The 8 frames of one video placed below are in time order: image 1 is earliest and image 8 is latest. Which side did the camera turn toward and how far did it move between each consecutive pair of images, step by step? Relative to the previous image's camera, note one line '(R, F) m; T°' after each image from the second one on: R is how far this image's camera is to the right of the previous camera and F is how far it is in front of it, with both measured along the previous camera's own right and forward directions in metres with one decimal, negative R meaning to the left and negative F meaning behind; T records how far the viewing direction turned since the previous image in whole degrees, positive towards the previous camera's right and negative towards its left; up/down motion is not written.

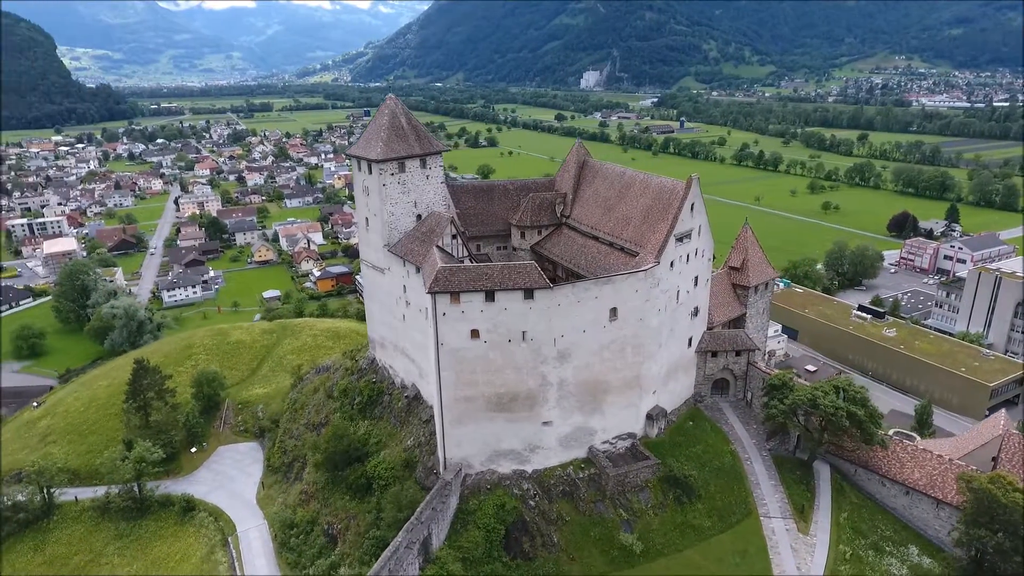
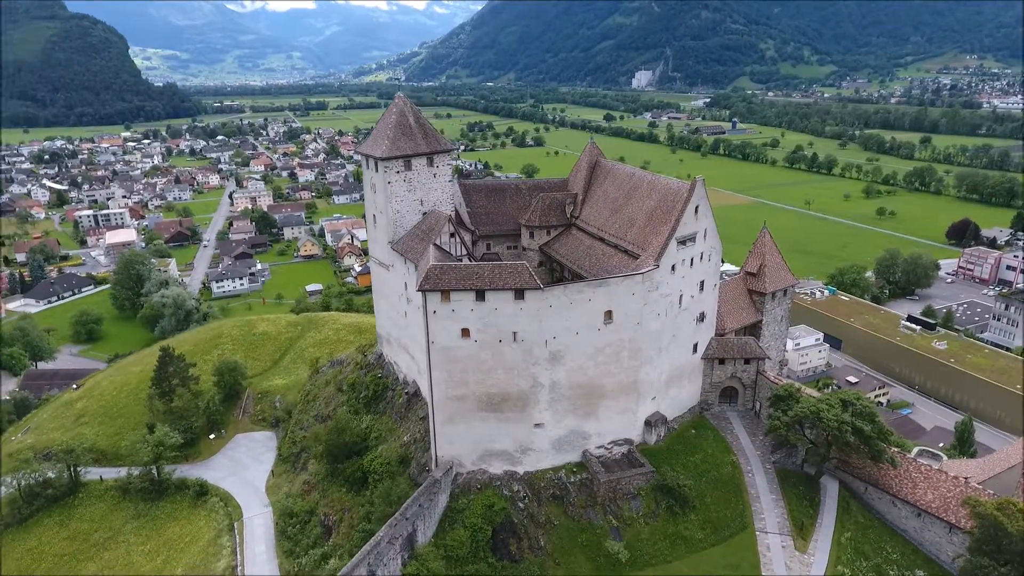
(+2.3, +0.2) m; -4°
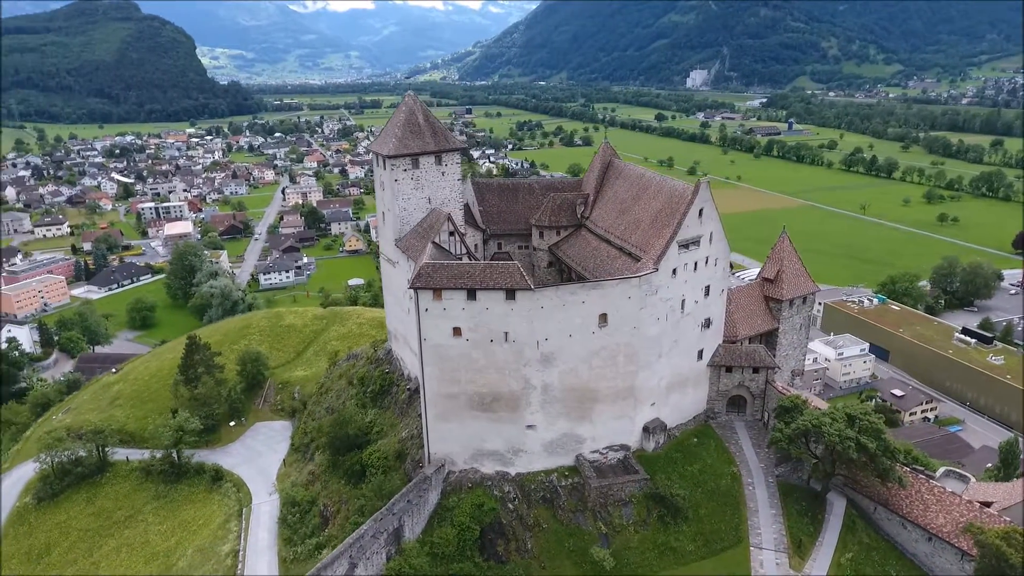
(+2.3, +0.2) m; -4°
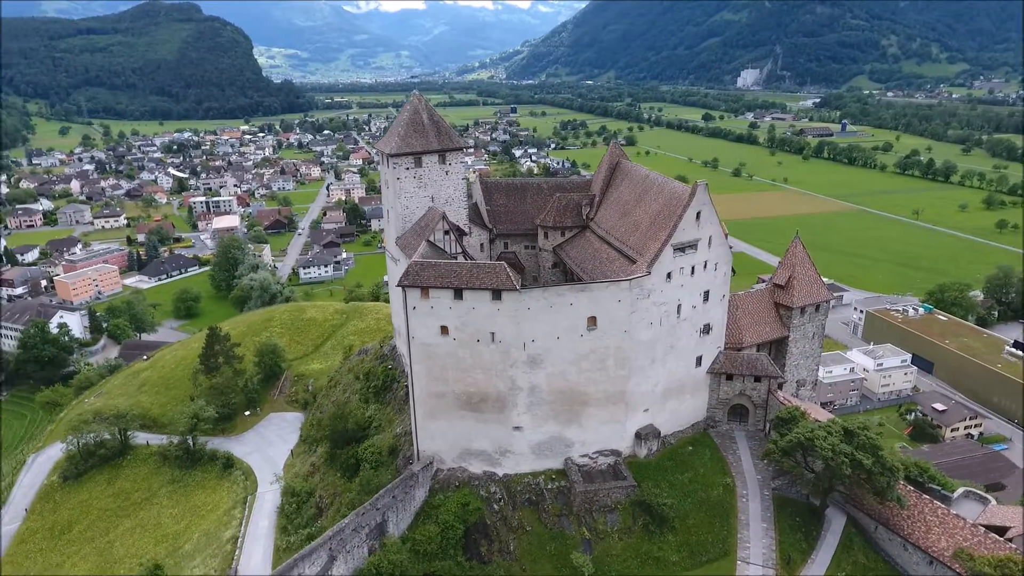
(+2.3, +0.2) m; -4°
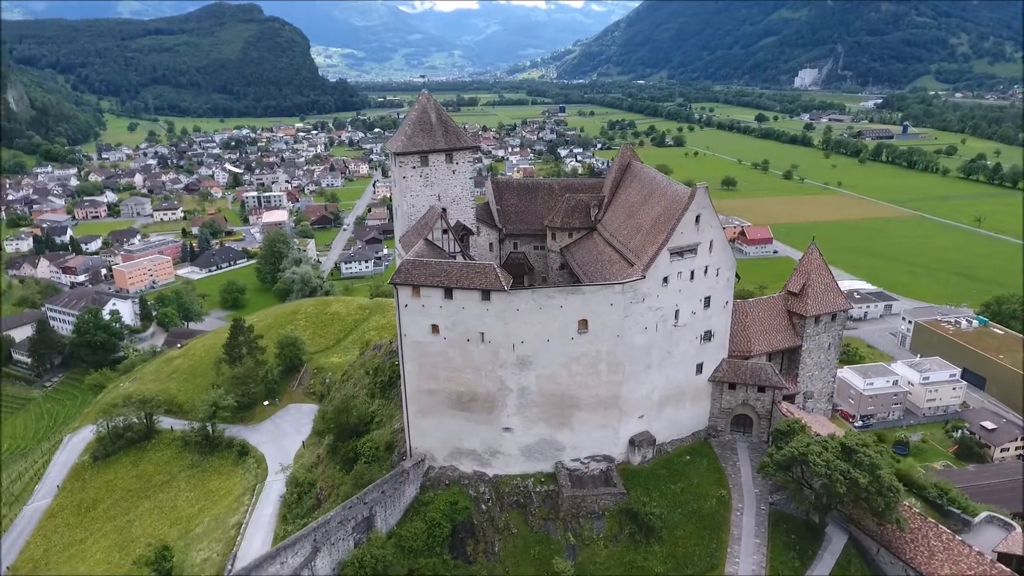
(+2.3, +0.2) m; -4°
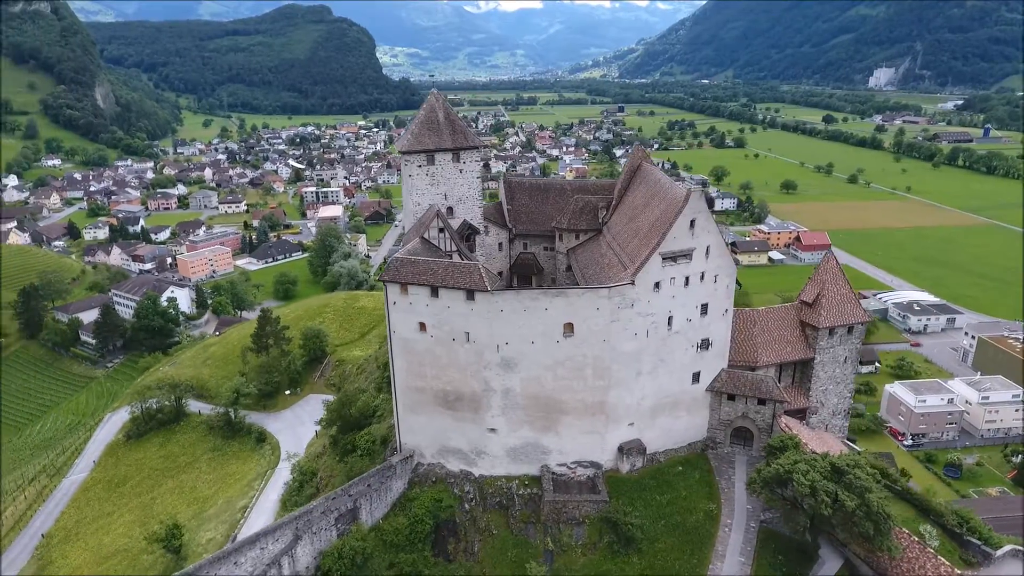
(+2.8, +0.2) m; -5°
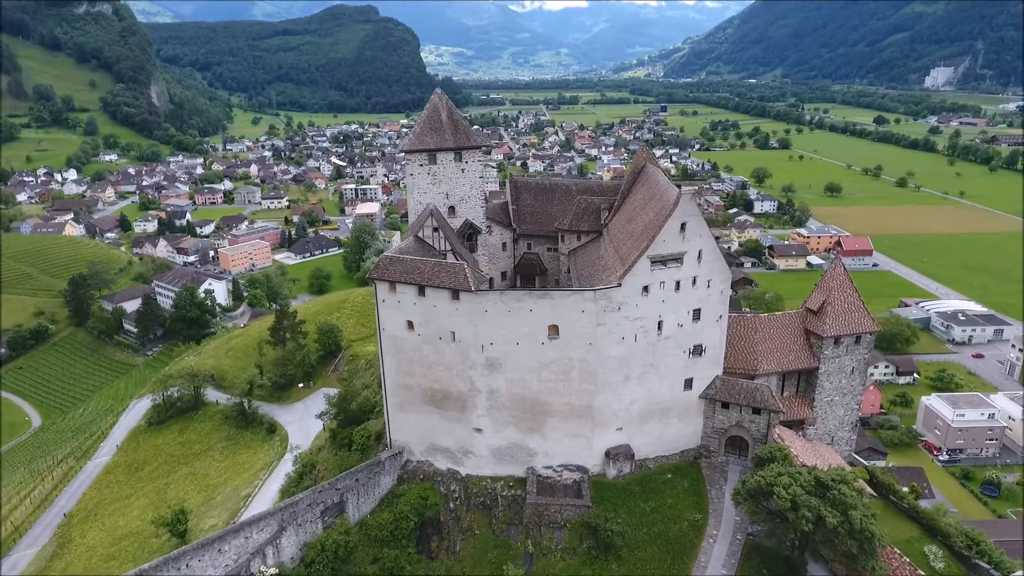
(+2.2, +0.1) m; -4°
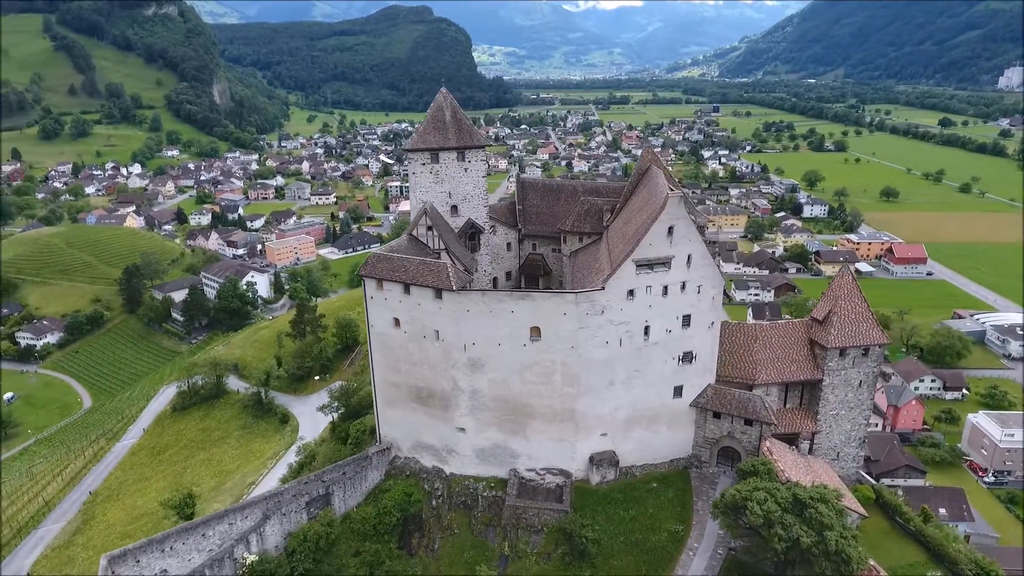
(+2.5, +0.2) m; -4°
